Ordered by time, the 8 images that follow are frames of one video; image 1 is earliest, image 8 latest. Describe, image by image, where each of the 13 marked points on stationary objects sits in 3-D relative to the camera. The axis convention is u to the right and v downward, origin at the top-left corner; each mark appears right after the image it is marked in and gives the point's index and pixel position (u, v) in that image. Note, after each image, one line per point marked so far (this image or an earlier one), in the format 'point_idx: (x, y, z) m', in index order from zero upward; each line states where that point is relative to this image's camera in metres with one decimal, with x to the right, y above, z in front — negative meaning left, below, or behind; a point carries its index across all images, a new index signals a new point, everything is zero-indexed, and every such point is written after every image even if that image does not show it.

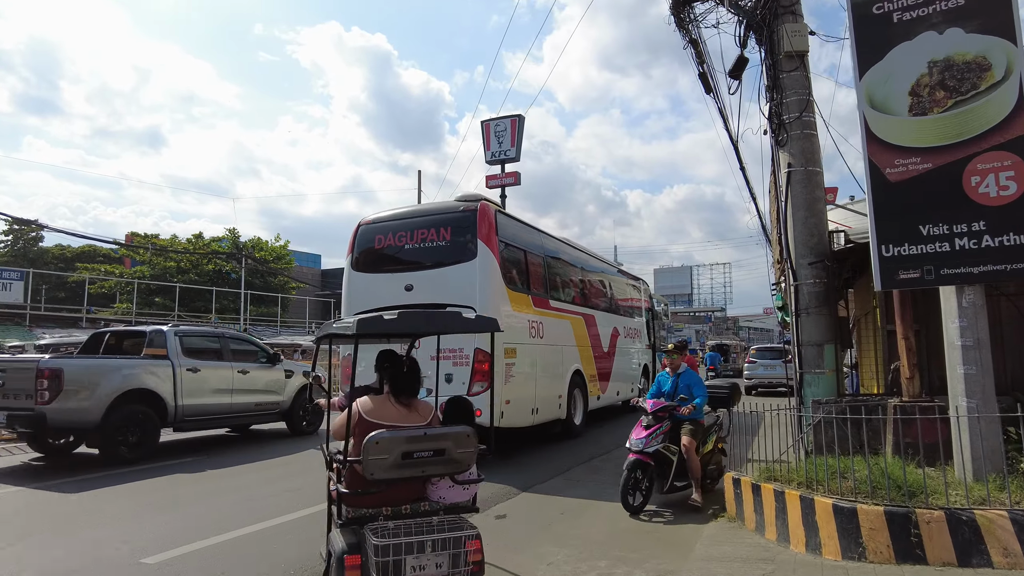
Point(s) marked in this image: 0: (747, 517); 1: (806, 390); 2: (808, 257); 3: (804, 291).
0: (+2.0, -2.0, +5.6) m
1: (+2.8, -1.0, +6.4) m
2: (+2.9, +0.3, +6.6) m
3: (+2.9, 0.0, +6.5) m
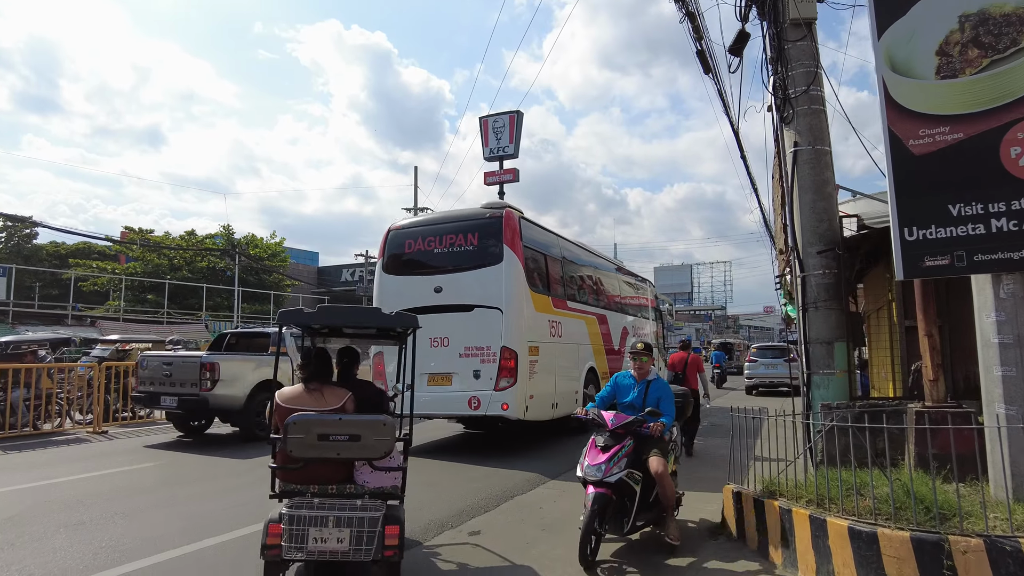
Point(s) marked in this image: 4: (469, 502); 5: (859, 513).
0: (+1.8, -1.9, +5.0) m
1: (+2.6, -0.9, +5.8) m
2: (+2.7, +0.4, +5.9) m
3: (+2.7, 0.0, +5.9) m
4: (-0.5, -2.2, +6.8) m
5: (+2.1, -1.4, +4.0) m
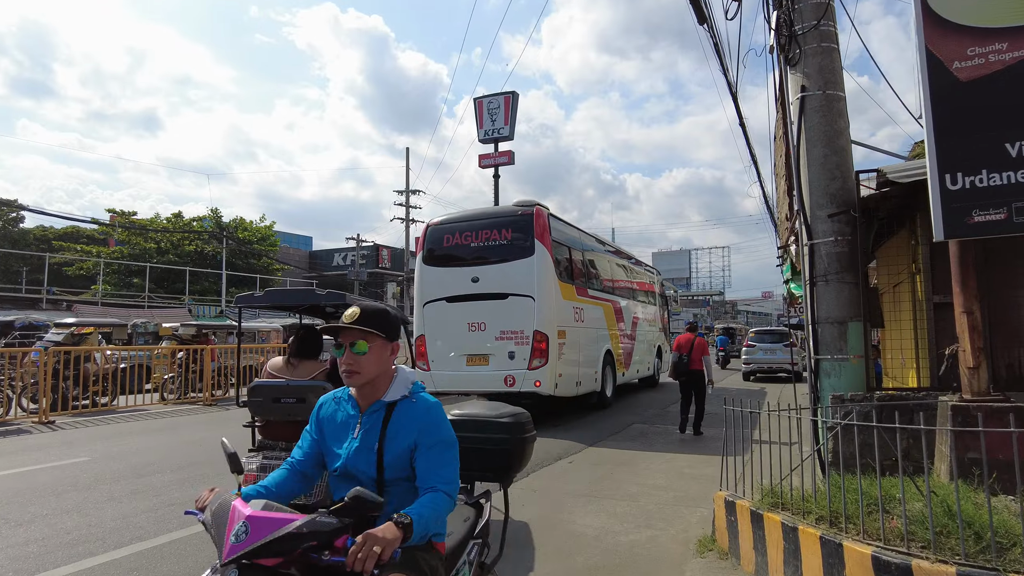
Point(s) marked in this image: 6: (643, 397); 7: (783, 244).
0: (+1.5, -1.7, +4.1) m
1: (+2.3, -0.7, +4.9) m
2: (+2.4, +0.6, +5.0) m
3: (+2.3, +0.3, +5.0) m
4: (-0.8, -2.0, +6.0) m
5: (+1.8, -1.2, +3.2) m
6: (+3.3, -2.7, +16.5) m
7: (+2.6, +0.4, +6.3) m
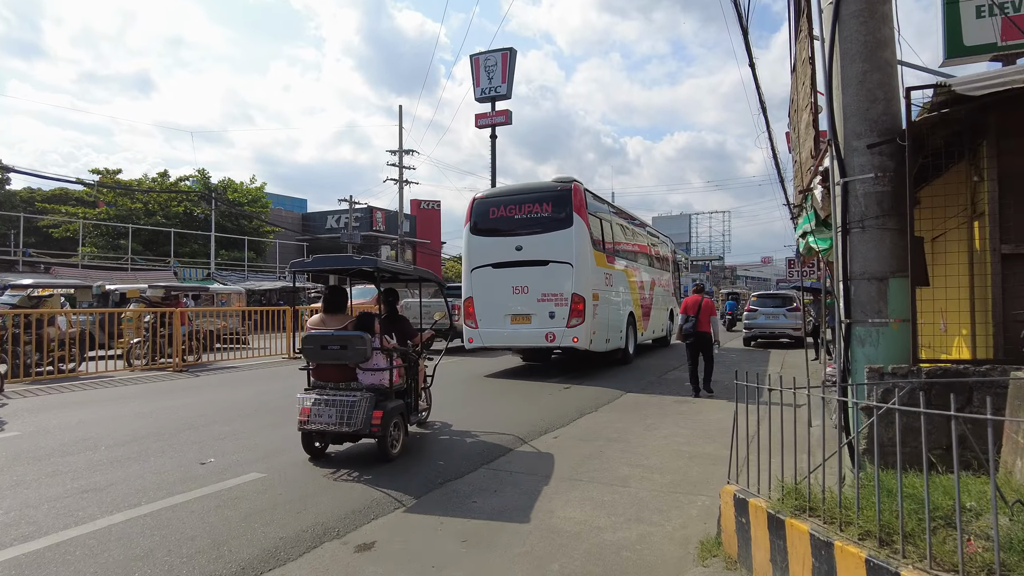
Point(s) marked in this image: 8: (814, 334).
0: (+1.2, -1.4, +3.3) m
1: (+2.1, -0.4, +4.0) m
2: (+2.2, +0.9, +4.0) m
3: (+2.1, +0.6, +4.0) m
4: (-1.0, -1.6, +5.1) m
5: (+1.6, -1.0, +2.3) m
6: (+3.1, -1.8, +15.7) m
7: (+2.4, +0.8, +5.3) m
8: (+7.4, -1.1, +16.2) m
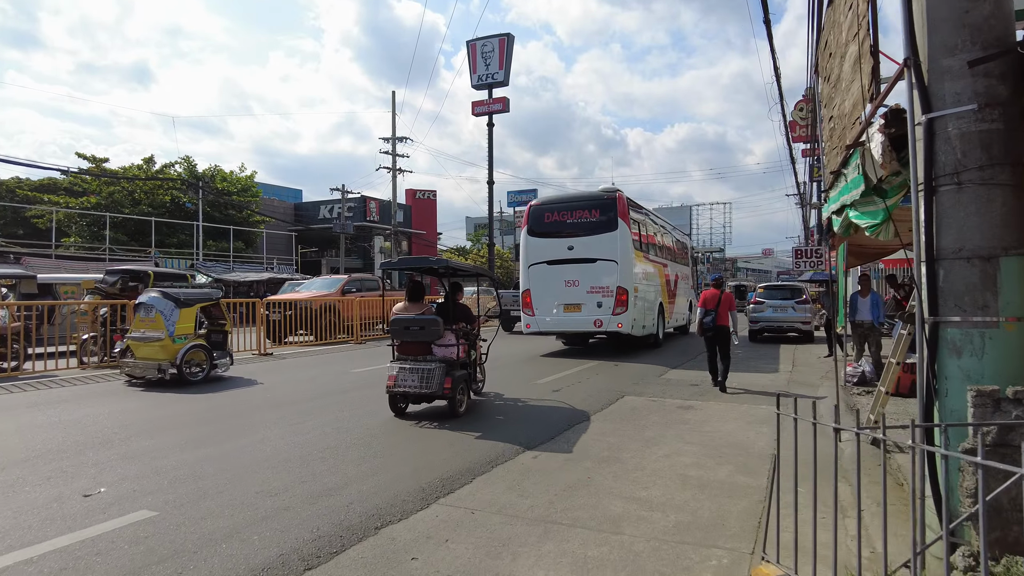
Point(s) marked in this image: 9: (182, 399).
0: (+1.0, -1.4, +2.1) m
1: (+1.8, -0.3, +2.7) m
2: (+1.9, +1.0, +2.8) m
3: (+1.8, +0.6, +2.8) m
4: (-1.3, -1.5, +3.9) m
5: (+1.3, -0.9, +1.1) m
6: (+2.8, -1.6, +14.5) m
7: (+2.1, +0.9, +4.1) m
8: (+7.1, -0.9, +14.9) m
9: (-4.7, -1.6, +9.5) m
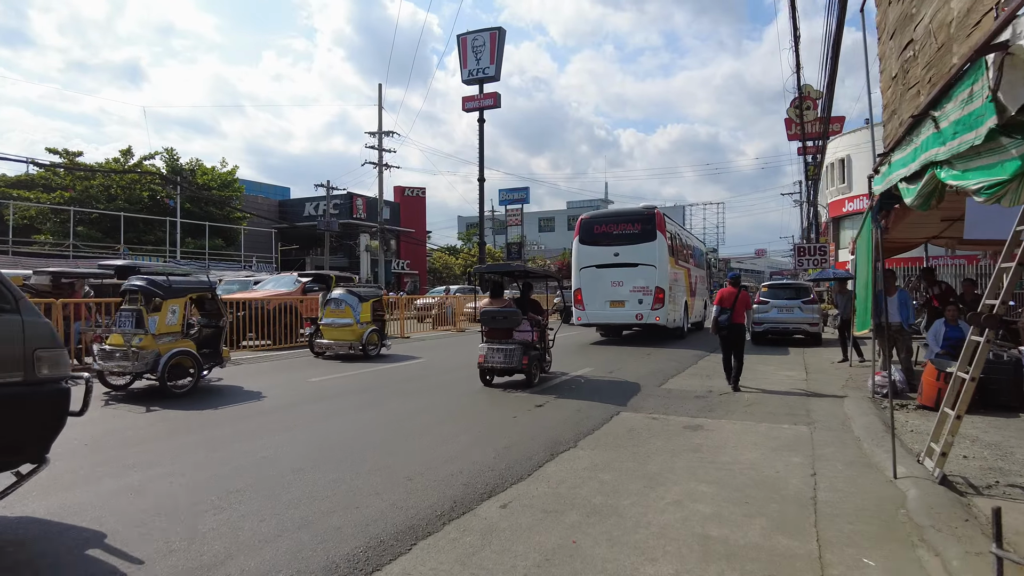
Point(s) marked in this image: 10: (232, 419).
0: (+0.7, -1.3, +0.6) m
1: (+1.6, -0.3, +1.3) m
2: (+1.7, +1.0, +1.3) m
3: (+1.6, +0.7, +1.3) m
4: (-1.5, -1.5, +2.4) m
5: (+1.1, -0.9, -0.4) m
6: (+2.4, -1.5, +13.0) m
7: (+1.9, +0.9, +2.6) m
8: (+6.7, -0.9, +13.6) m
9: (-5.0, -1.5, +8.0) m
10: (-3.3, -1.5, +7.7) m
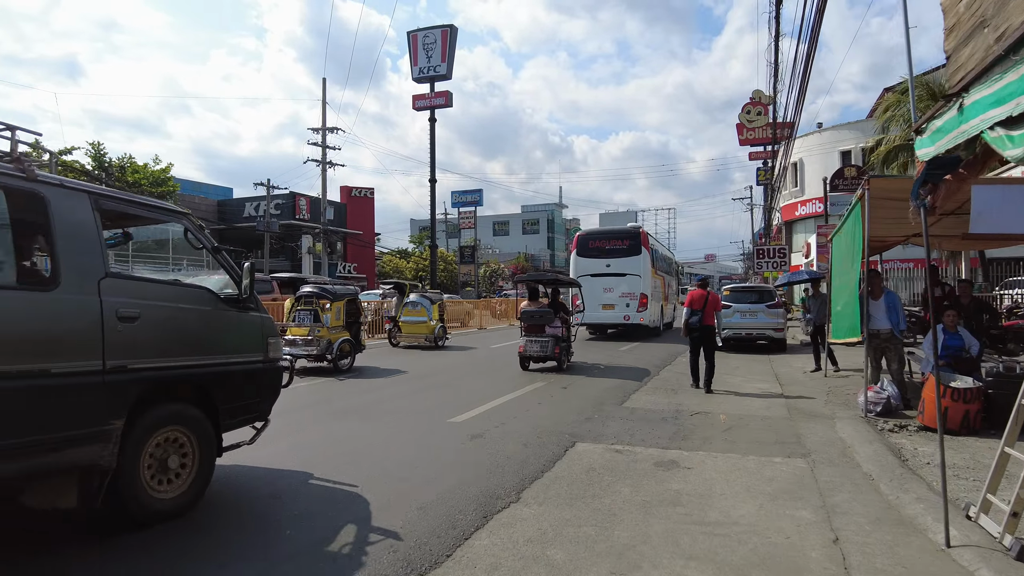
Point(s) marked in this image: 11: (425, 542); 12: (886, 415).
0: (+0.6, -1.3, -0.9) m
1: (+1.3, -0.2, -0.2) m
2: (+1.4, +1.1, -0.1) m
3: (+1.4, +0.7, -0.1) m
4: (-1.8, -1.5, +0.8) m
5: (+1.0, -0.8, -1.9) m
6: (+1.4, -1.6, +11.6) m
7: (+1.5, +1.0, +1.2) m
8: (+5.7, -0.9, +12.4) m
9: (-5.7, -1.6, +6.1) m
10: (-3.9, -1.6, +5.9) m
11: (-0.5, -1.5, +3.7) m
12: (+4.5, -1.5, +7.9) m
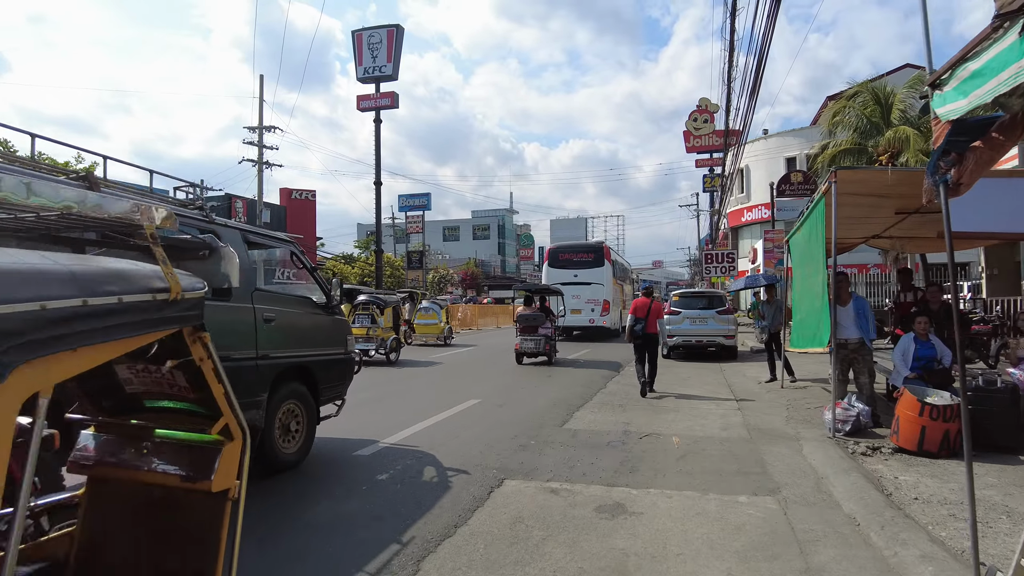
0: (+0.4, -1.2, -2.0) m
1: (+1.1, -0.2, -1.2) m
2: (+1.2, +1.1, -1.1) m
3: (+1.2, +0.7, -1.1) m
4: (-2.1, -1.4, -0.5) m
5: (+0.9, -0.8, -2.9) m
6: (+0.3, -1.7, +10.5) m
7: (+1.2, +1.0, +0.2) m
8: (+4.5, -1.0, +11.6) m
9: (-6.4, -1.6, +4.5) m
10: (-4.5, -1.6, +4.4) m
11: (-1.0, -1.5, +2.5) m
12: (+3.7, -1.6, +7.0) m
